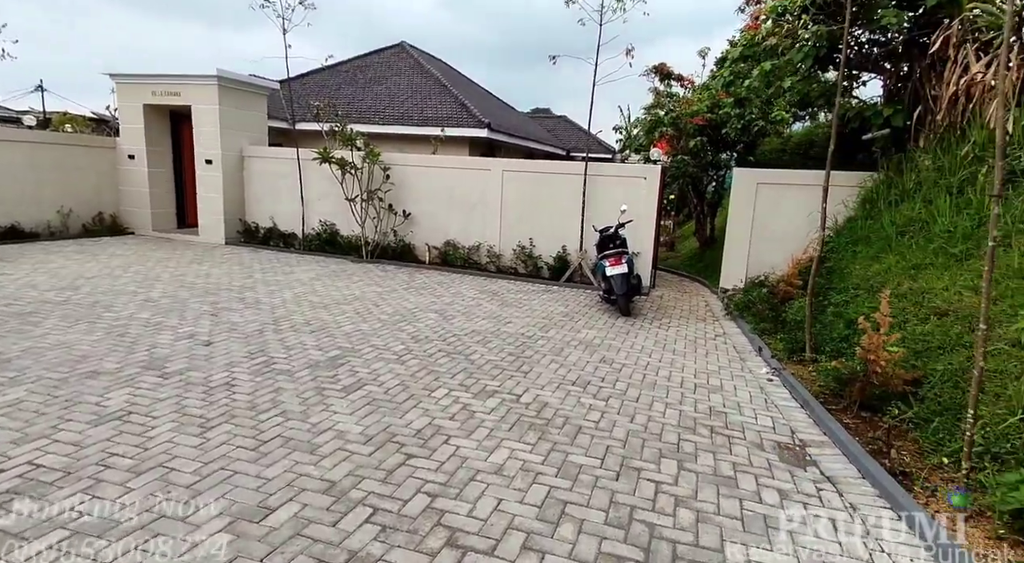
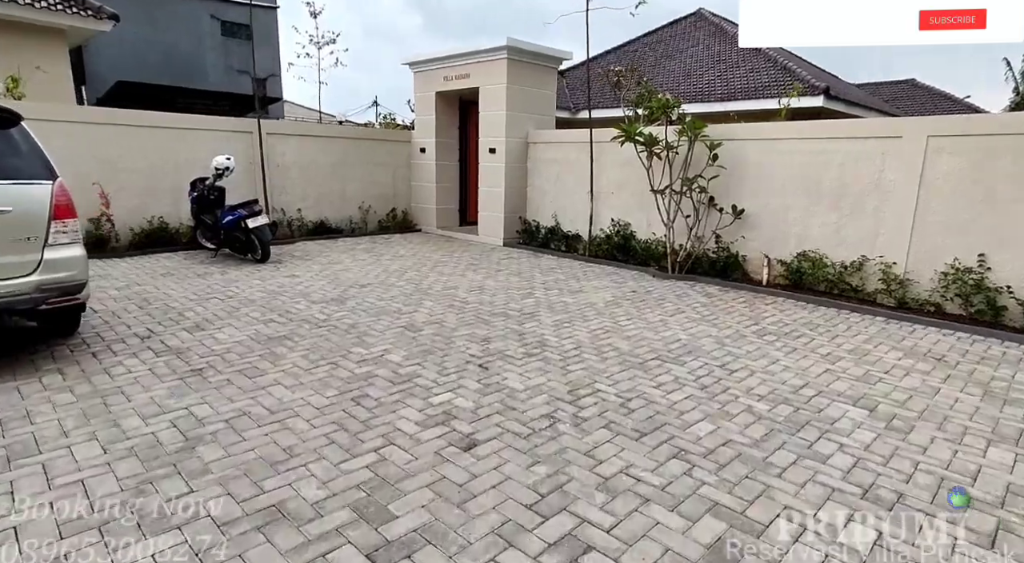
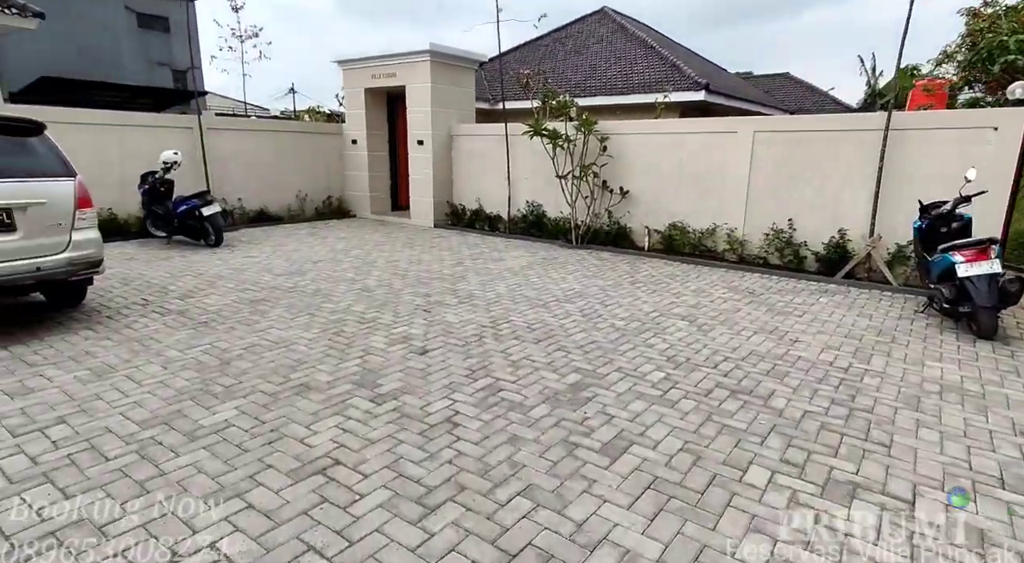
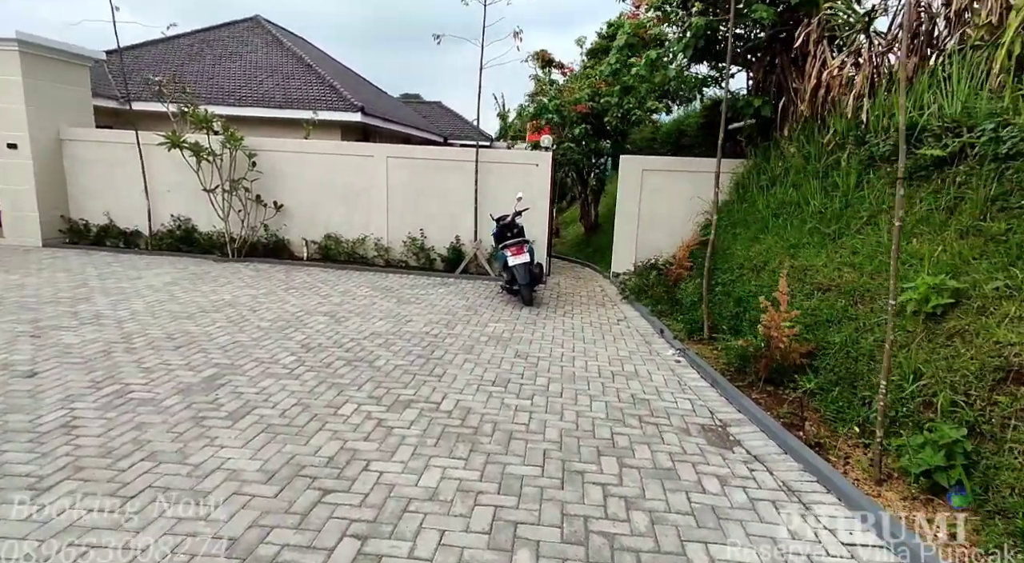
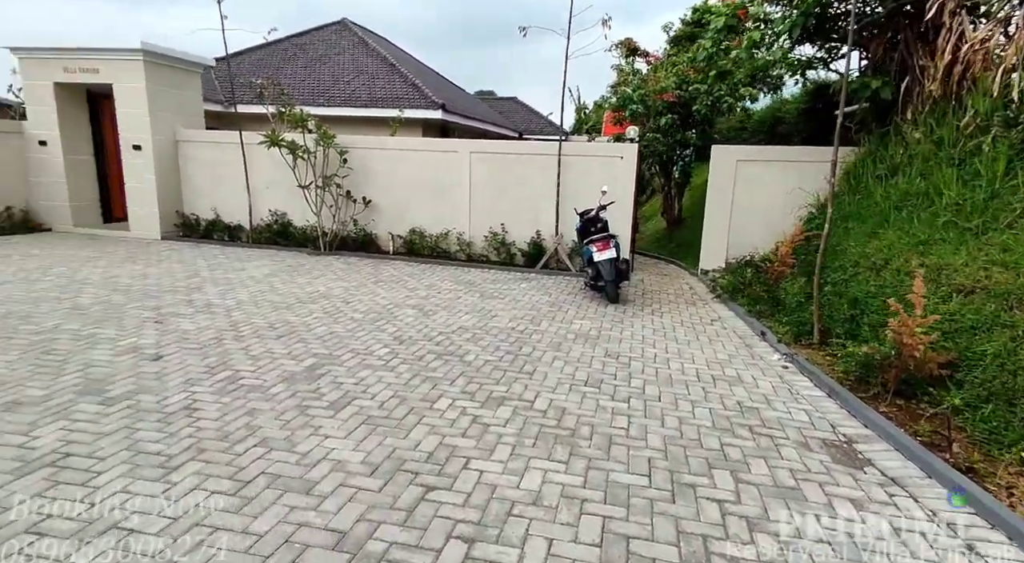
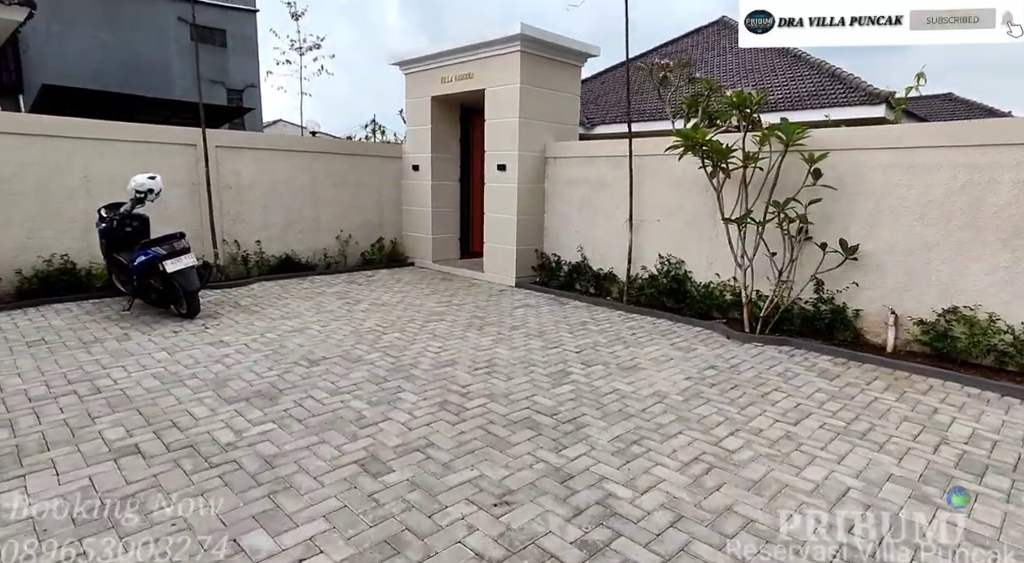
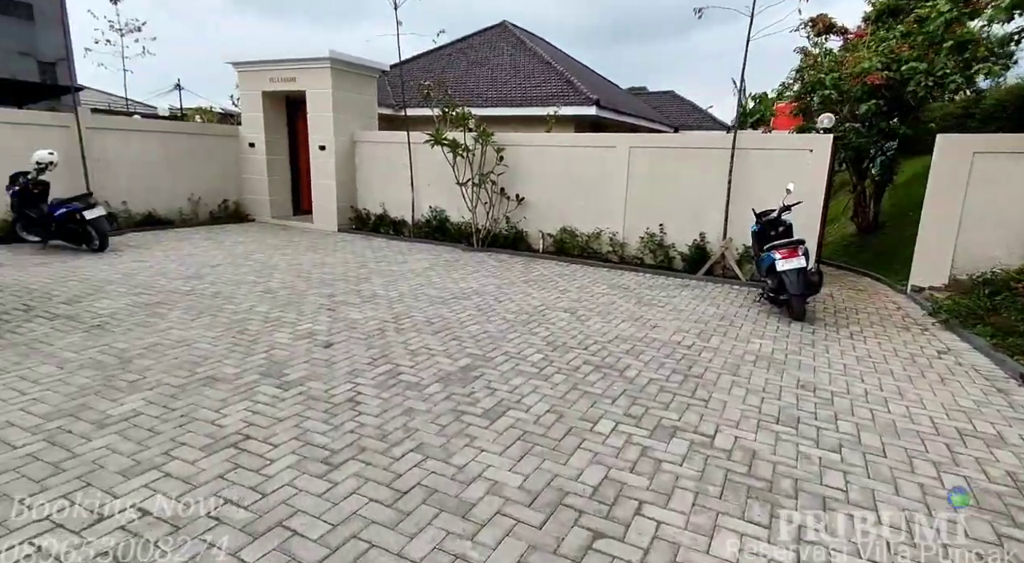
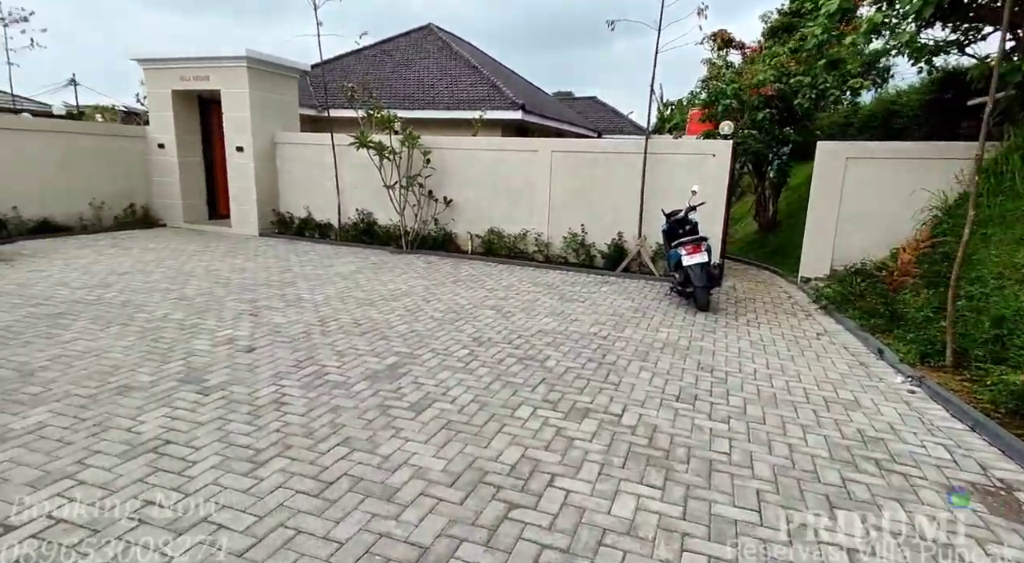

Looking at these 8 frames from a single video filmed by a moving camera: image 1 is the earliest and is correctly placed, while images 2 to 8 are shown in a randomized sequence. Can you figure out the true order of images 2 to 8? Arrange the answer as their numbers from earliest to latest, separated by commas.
4, 5, 8, 7, 3, 2, 6
